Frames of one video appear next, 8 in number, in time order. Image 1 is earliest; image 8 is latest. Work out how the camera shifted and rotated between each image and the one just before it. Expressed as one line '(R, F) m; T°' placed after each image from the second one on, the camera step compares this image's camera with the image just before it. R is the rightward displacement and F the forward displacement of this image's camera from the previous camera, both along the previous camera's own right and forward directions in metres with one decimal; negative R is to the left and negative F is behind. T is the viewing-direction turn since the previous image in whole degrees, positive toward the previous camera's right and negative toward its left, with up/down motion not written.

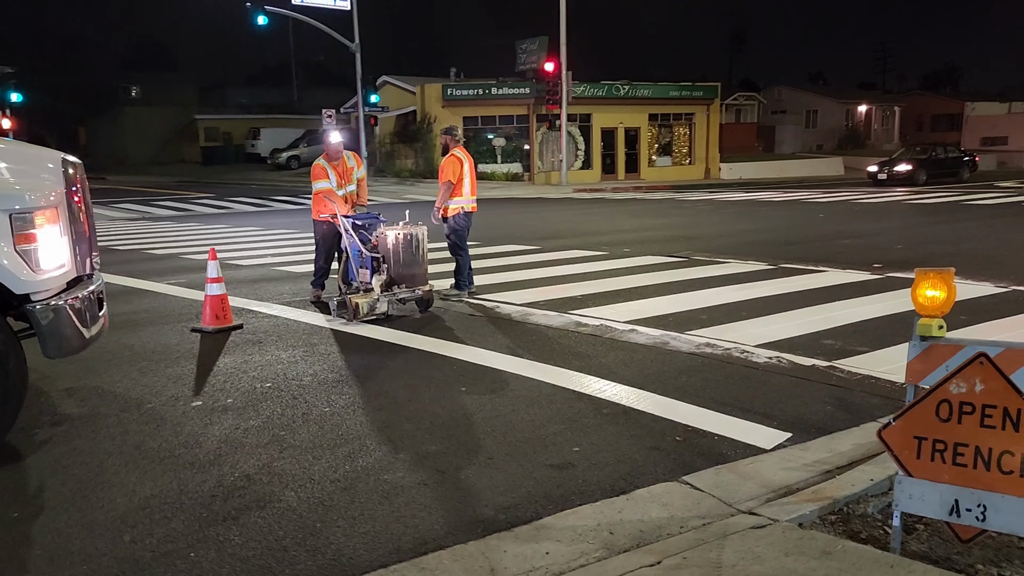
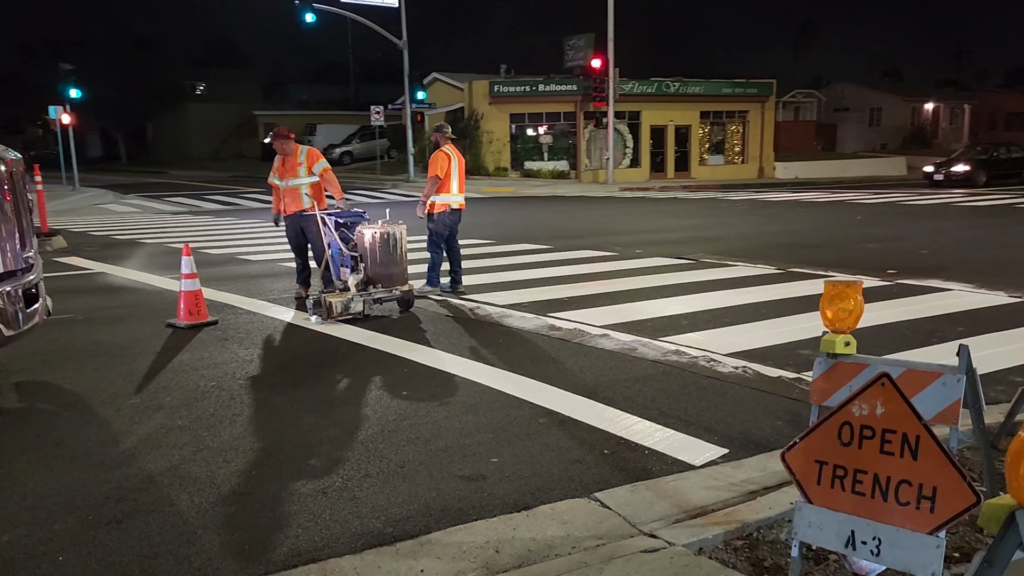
(+0.8, +0.2) m; -4°
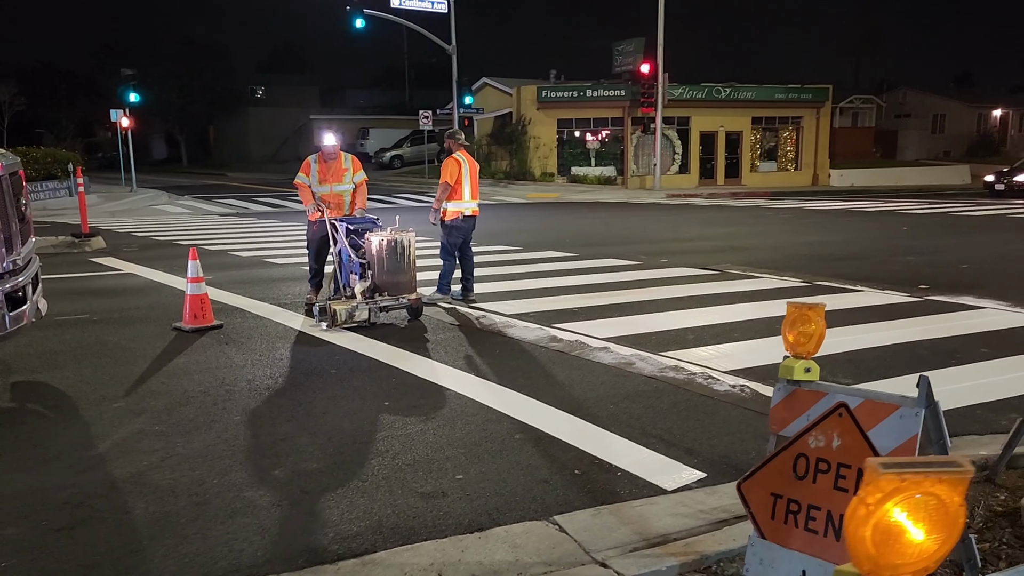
(+0.5, +0.1) m; -4°
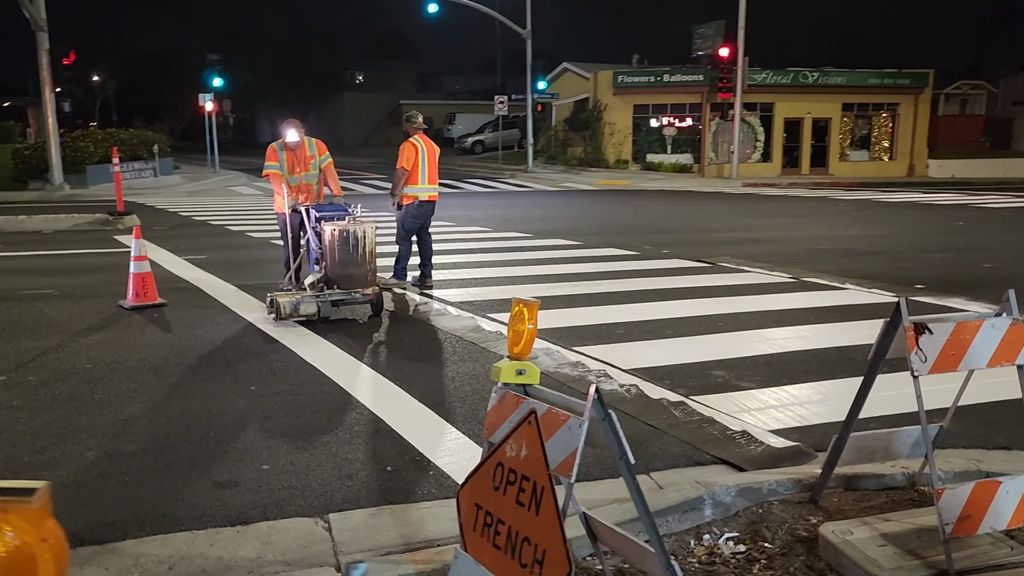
(+1.6, +0.3) m; -6°
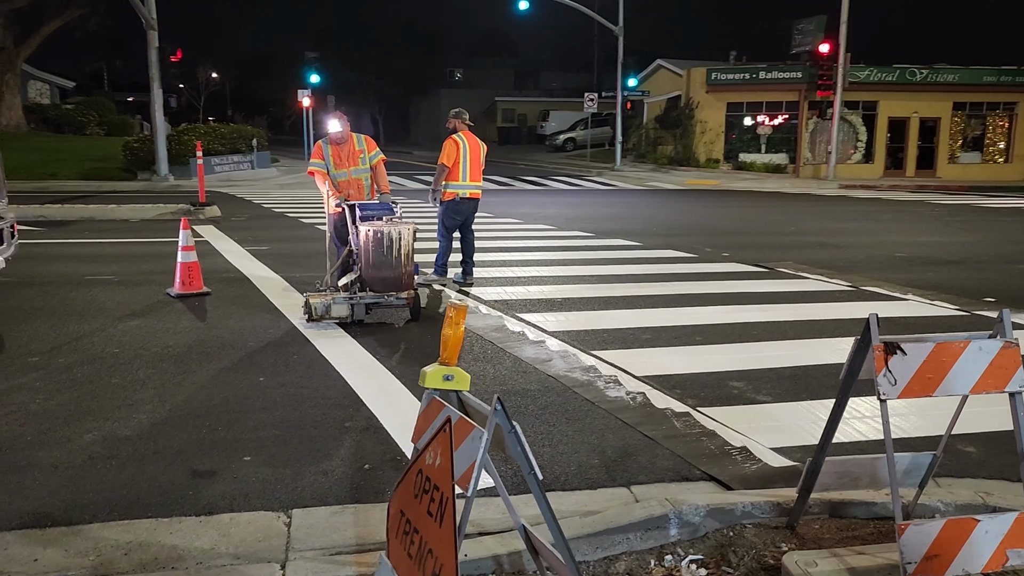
(+0.6, +0.1) m; -6°
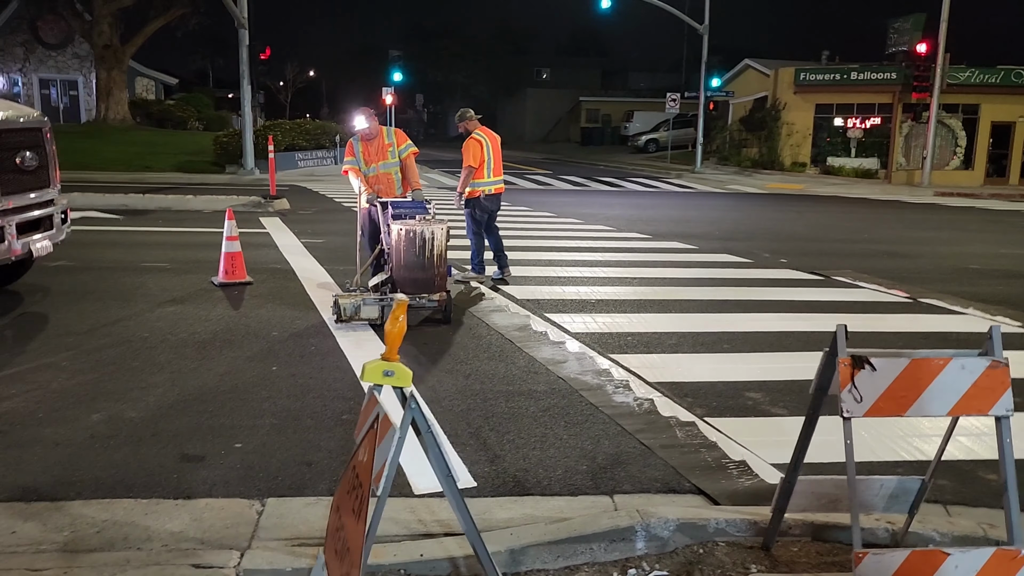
(+0.5, +0.1) m; -6°
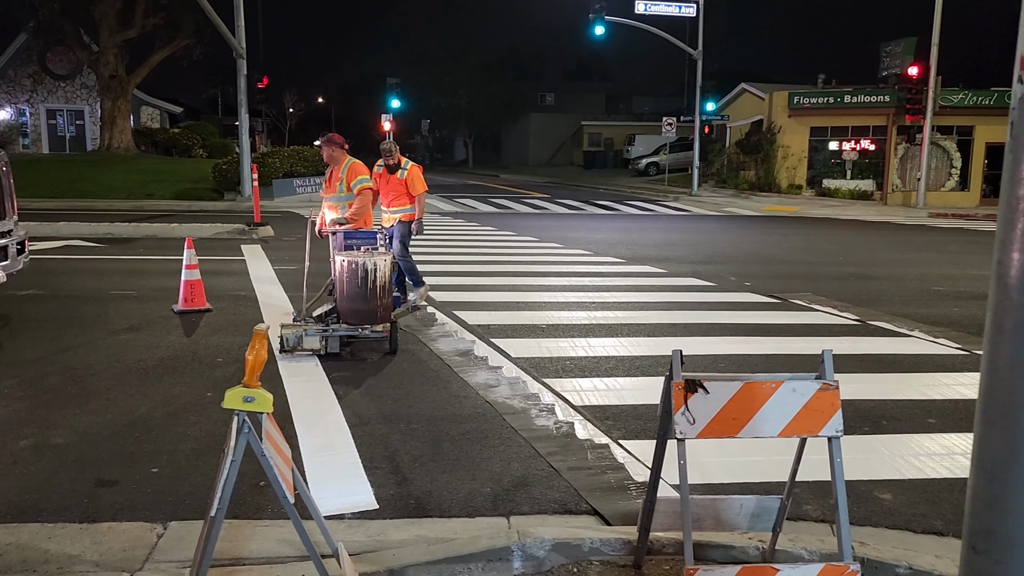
(+0.6, -0.2) m; -1°
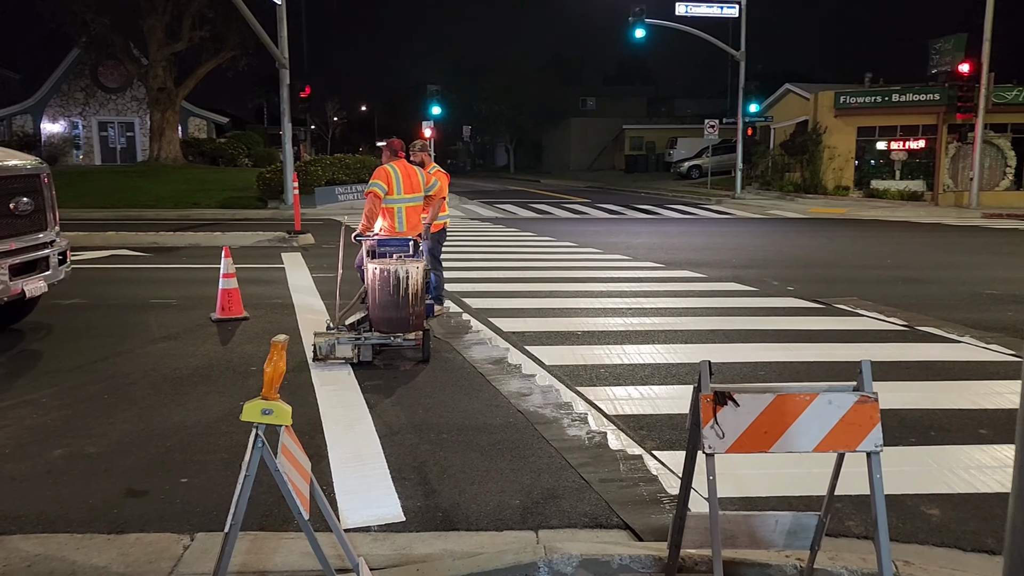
(+0.1, +0.1) m; -3°
